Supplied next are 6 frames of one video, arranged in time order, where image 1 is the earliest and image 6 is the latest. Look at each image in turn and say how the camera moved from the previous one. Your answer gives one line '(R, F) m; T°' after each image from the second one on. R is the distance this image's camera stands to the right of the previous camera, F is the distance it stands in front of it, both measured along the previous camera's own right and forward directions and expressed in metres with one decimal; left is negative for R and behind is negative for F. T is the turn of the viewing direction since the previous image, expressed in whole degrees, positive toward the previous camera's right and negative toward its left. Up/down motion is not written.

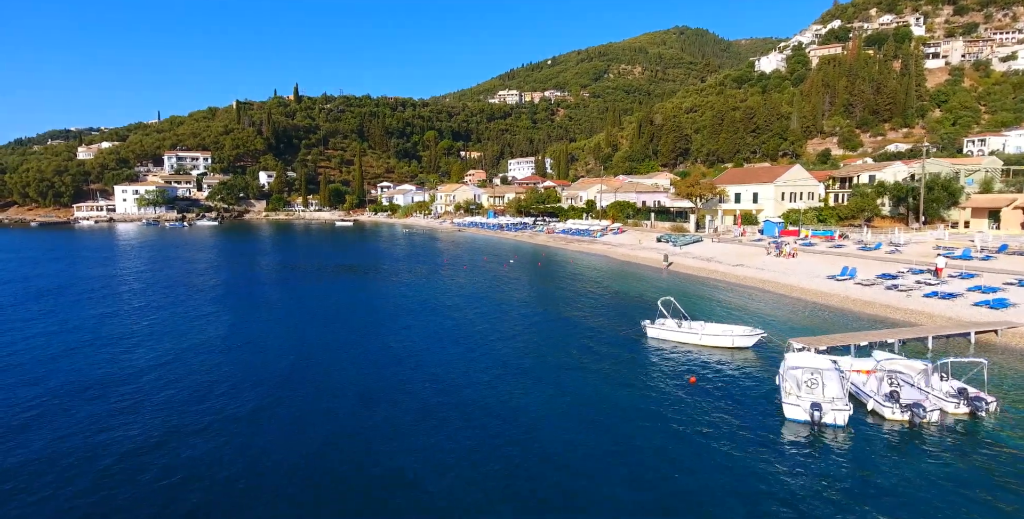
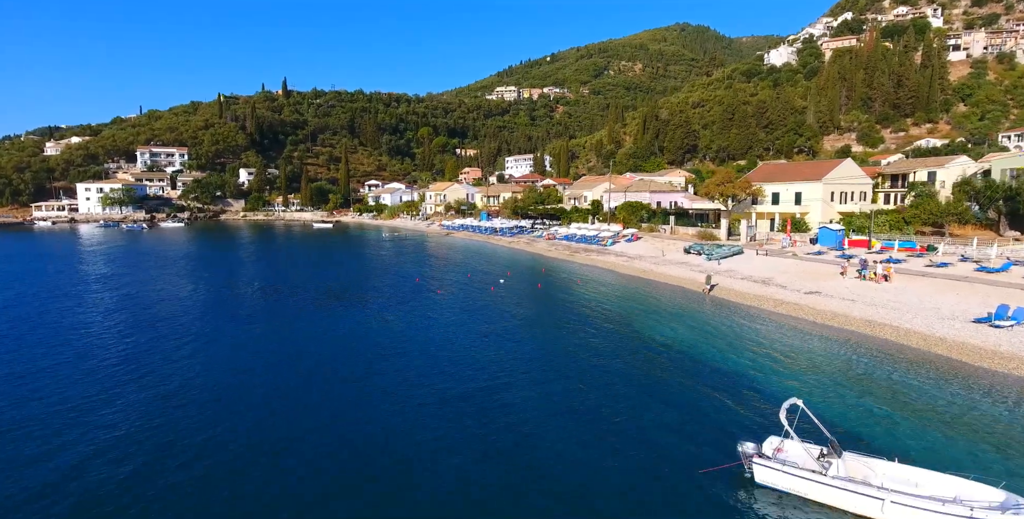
(+0.5, +9.7) m; 0°
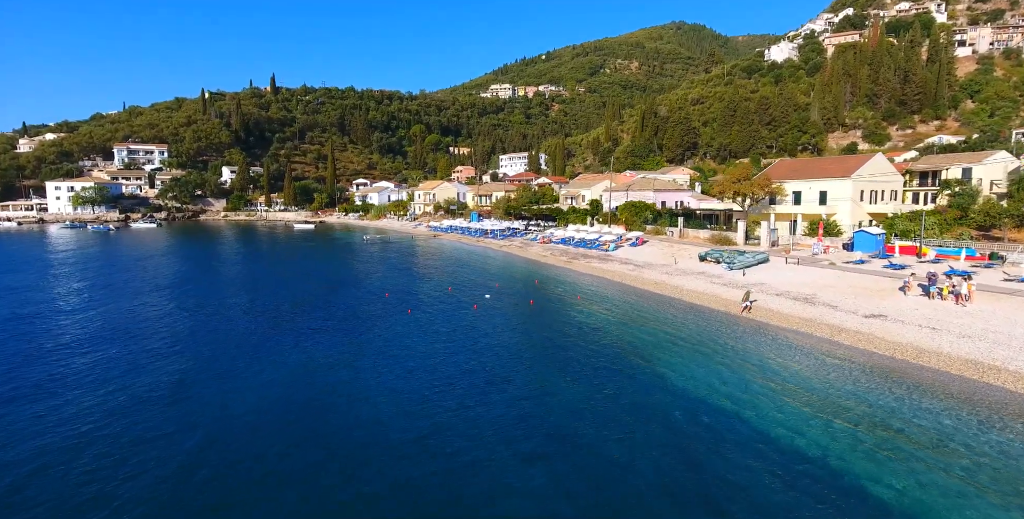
(+0.4, +5.3) m; 0°
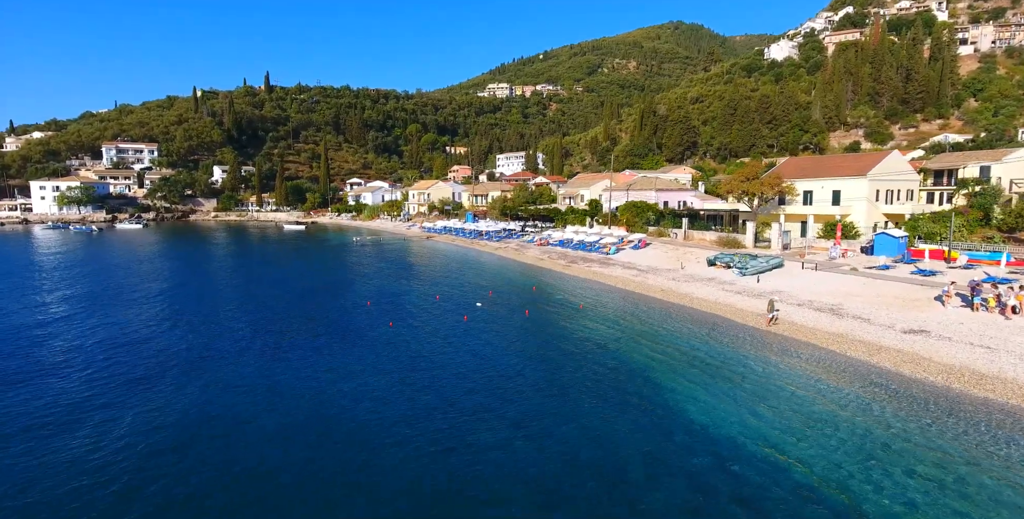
(+0.2, +2.4) m; 0°
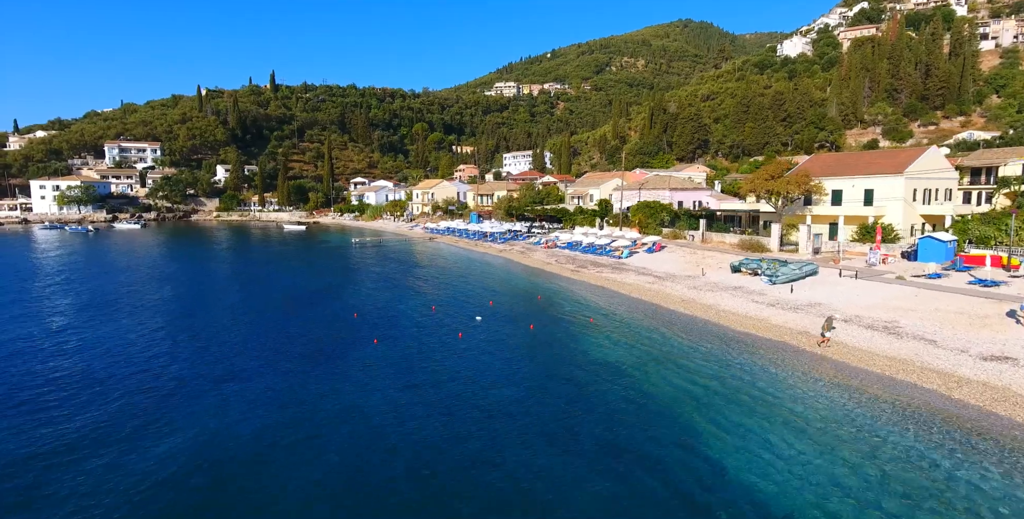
(+0.2, +2.8) m; -1°
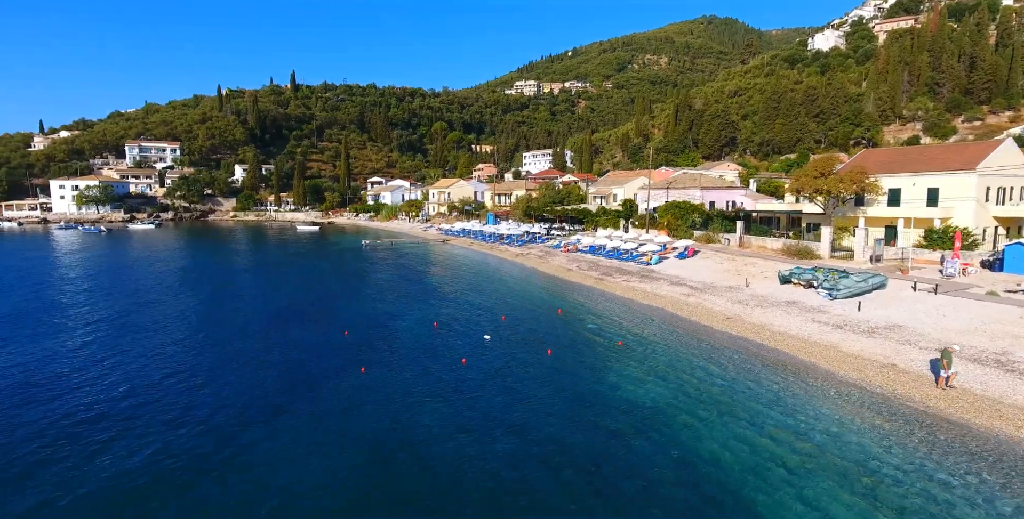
(+0.2, +3.4) m; -2°
